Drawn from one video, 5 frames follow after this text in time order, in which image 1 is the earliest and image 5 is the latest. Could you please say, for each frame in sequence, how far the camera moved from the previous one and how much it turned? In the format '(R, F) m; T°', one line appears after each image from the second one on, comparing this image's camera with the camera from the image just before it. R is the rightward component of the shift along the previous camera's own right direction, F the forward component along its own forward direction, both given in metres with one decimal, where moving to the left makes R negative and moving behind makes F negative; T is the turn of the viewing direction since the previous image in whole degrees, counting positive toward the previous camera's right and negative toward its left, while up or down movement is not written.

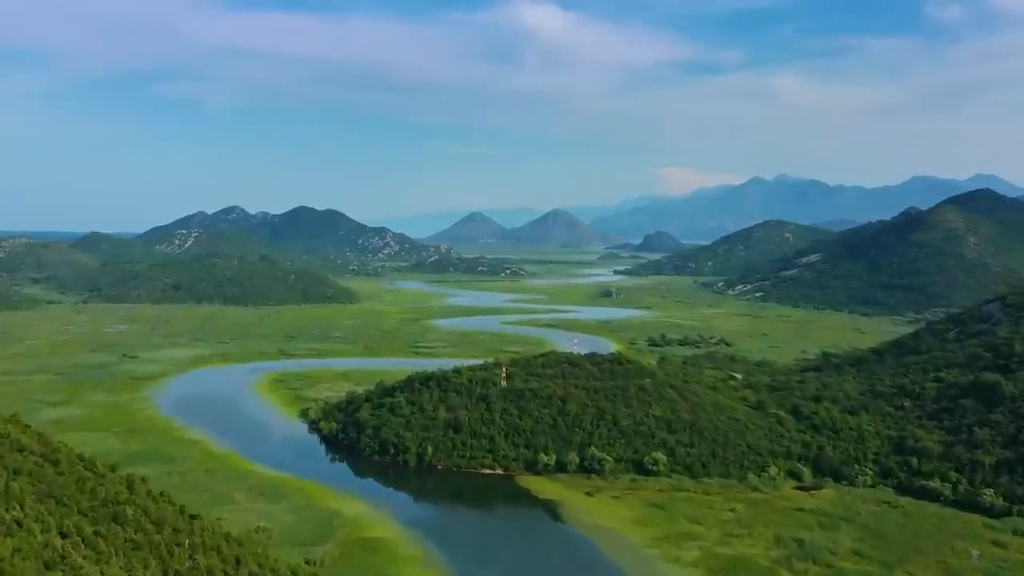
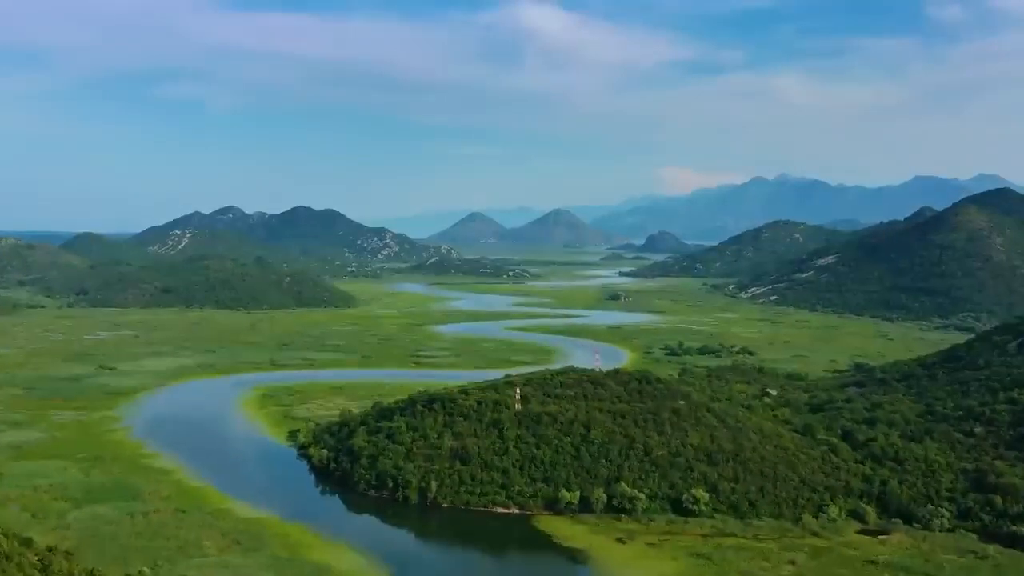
(-0.7, +5.5) m; 0°
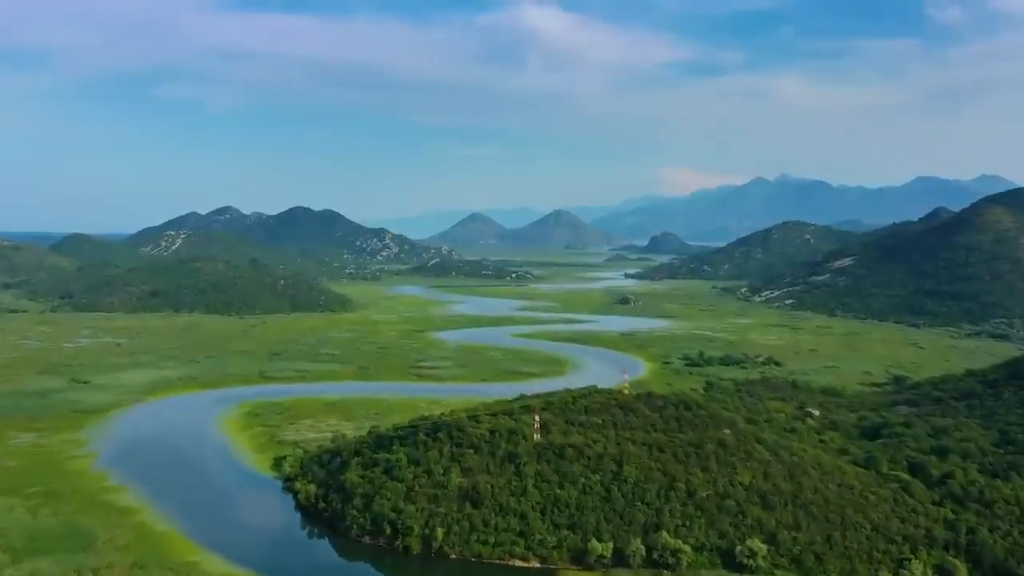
(-0.7, +5.6) m; 0°
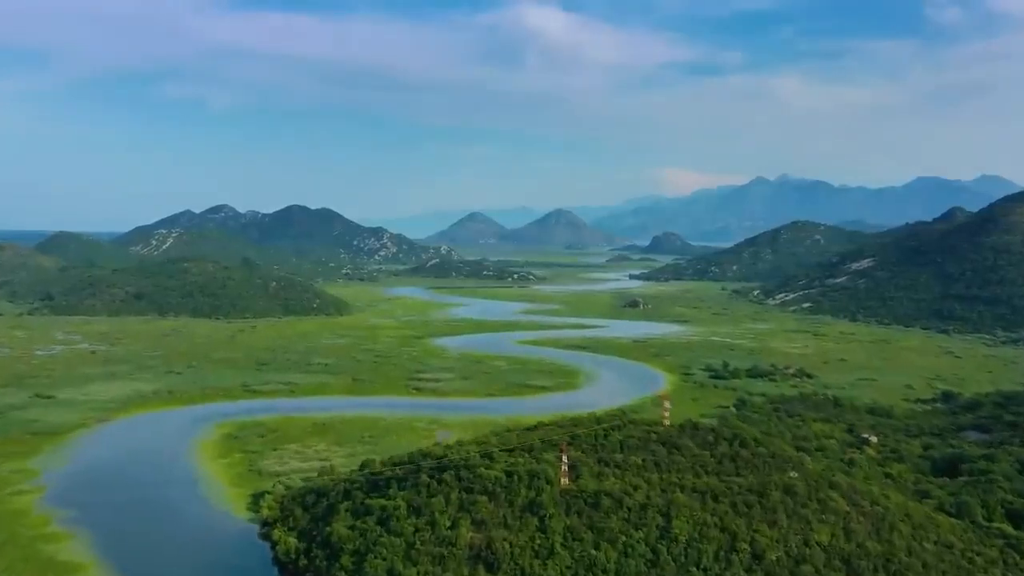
(-0.8, +6.0) m; 0°
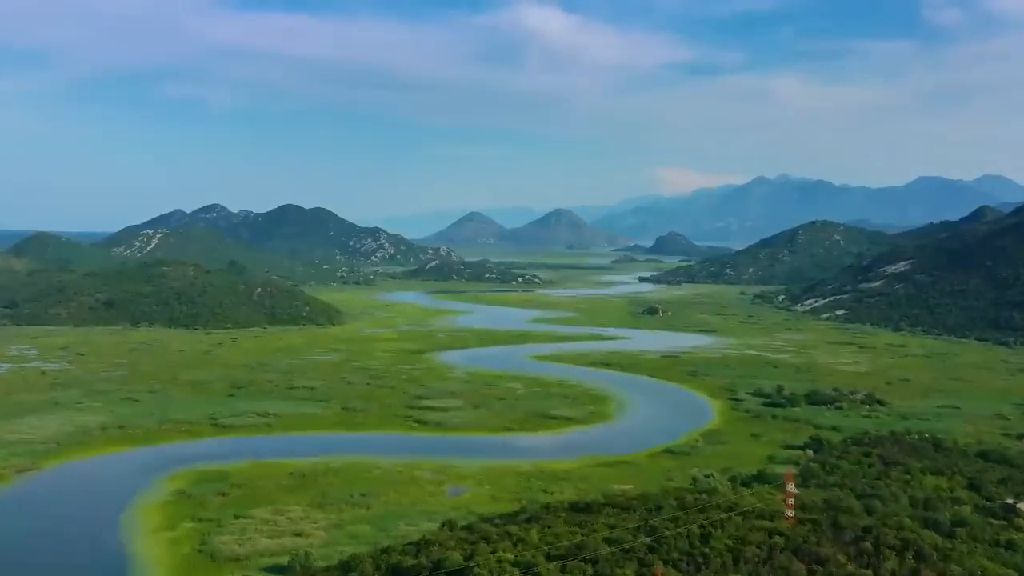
(-1.4, +10.1) m; 0°
